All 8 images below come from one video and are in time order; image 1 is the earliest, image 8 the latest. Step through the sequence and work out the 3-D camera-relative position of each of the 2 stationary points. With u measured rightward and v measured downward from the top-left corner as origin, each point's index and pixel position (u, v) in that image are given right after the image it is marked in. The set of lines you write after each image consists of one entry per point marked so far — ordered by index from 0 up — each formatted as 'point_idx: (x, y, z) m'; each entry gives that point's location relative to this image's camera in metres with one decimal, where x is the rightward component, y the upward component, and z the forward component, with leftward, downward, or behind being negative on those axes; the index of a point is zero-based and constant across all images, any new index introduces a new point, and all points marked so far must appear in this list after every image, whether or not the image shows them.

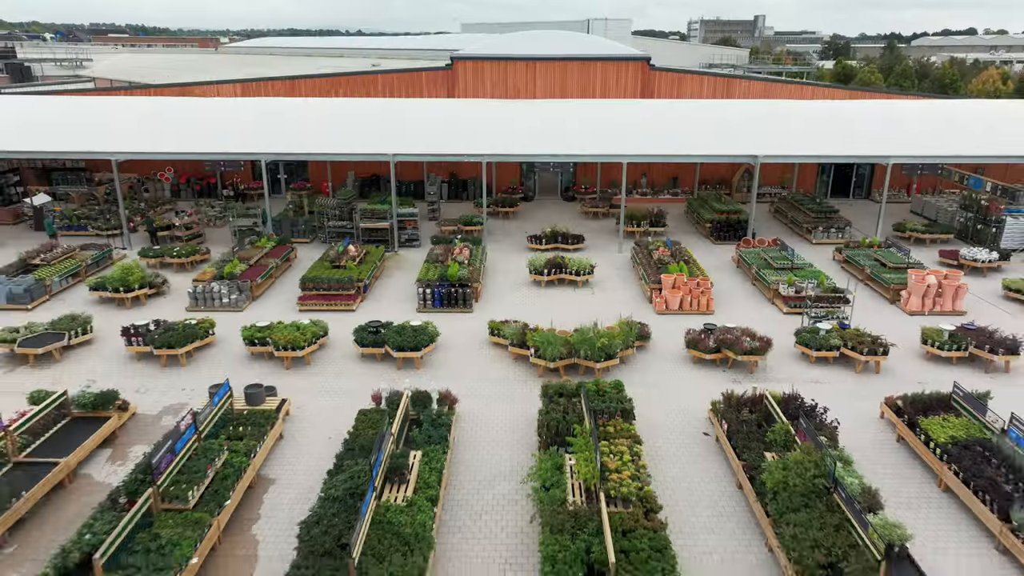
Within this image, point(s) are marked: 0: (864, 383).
0: (+5.5, -1.5, +13.2) m
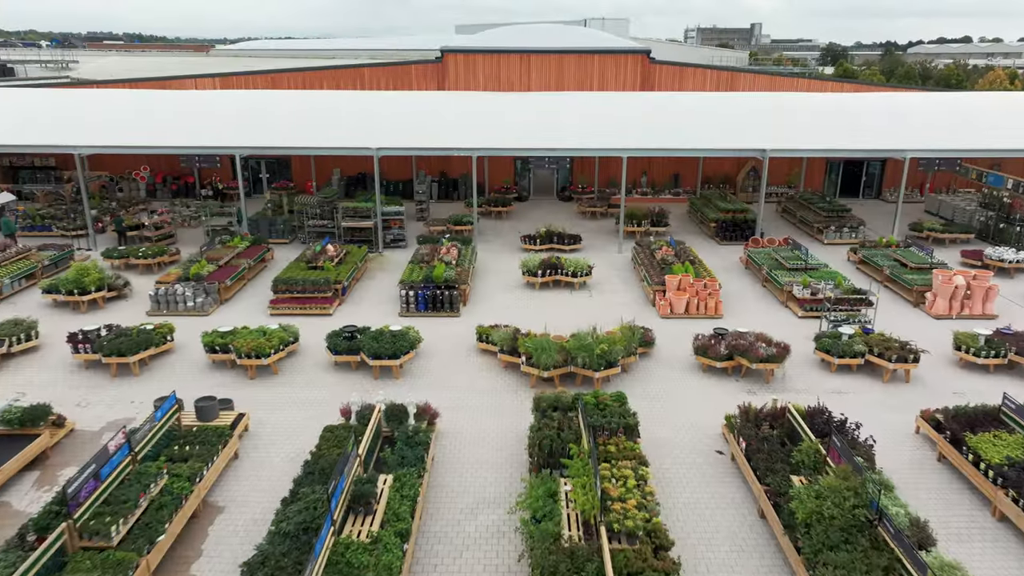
0: (+5.4, -1.5, +11.9) m
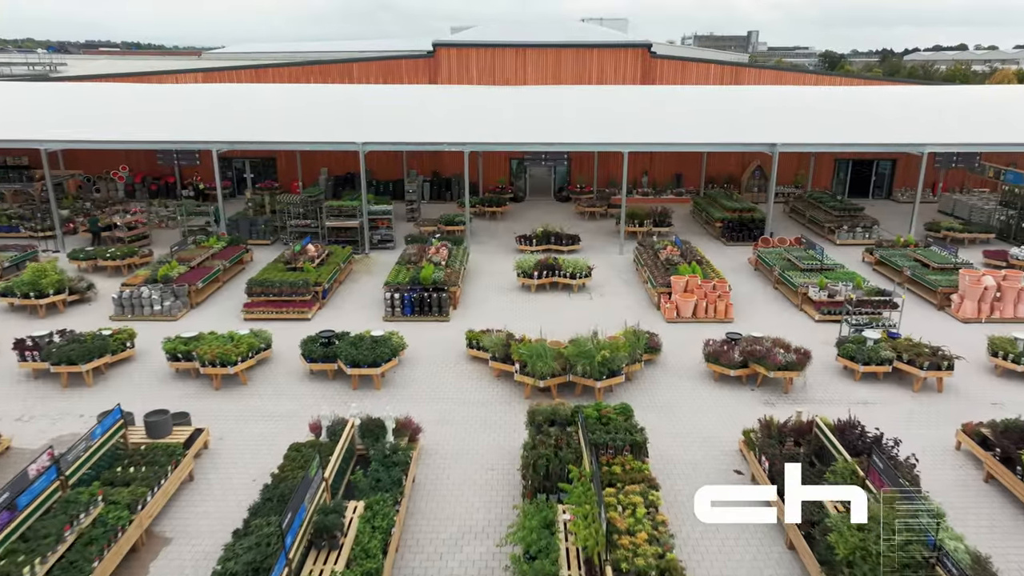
0: (+5.3, -1.5, +10.7) m
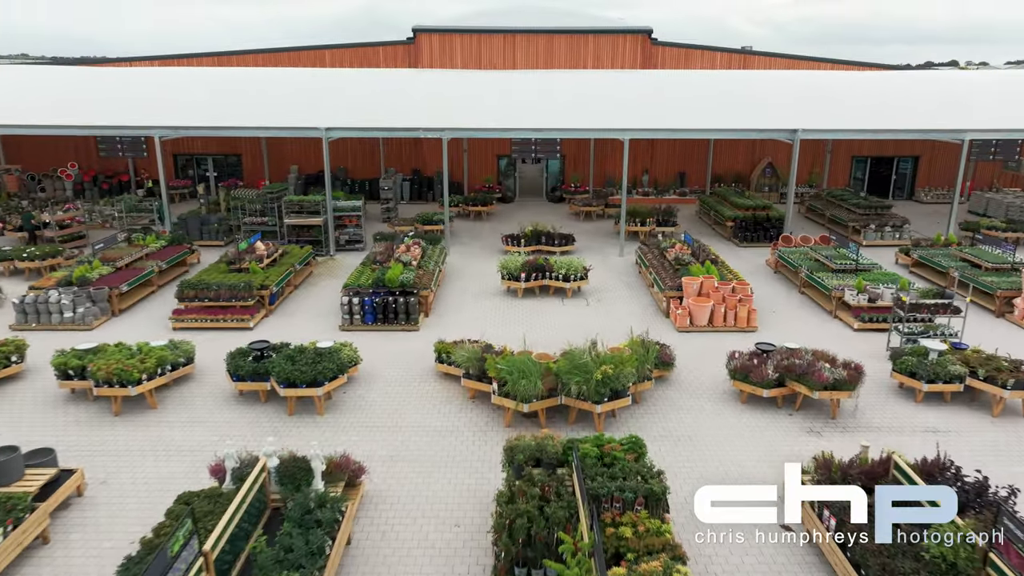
0: (+5.0, -1.5, +8.5) m
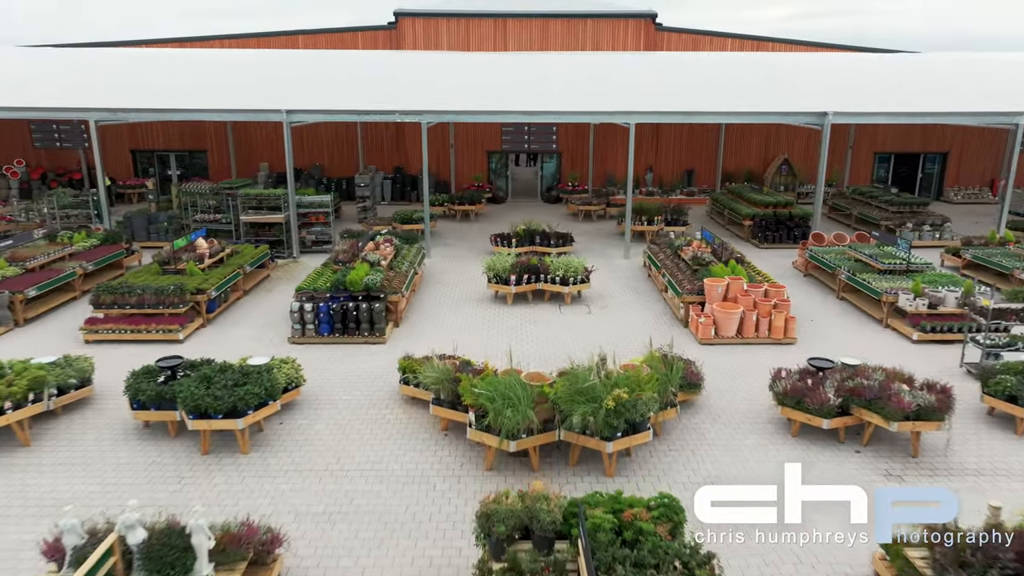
0: (+4.9, -1.4, +6.4) m
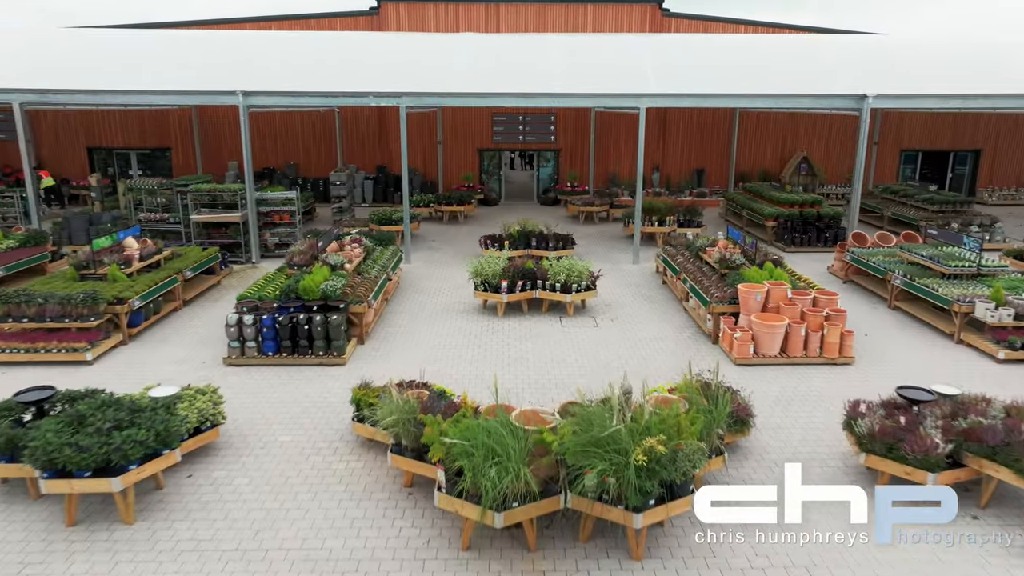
0: (+4.8, -1.4, +4.5) m
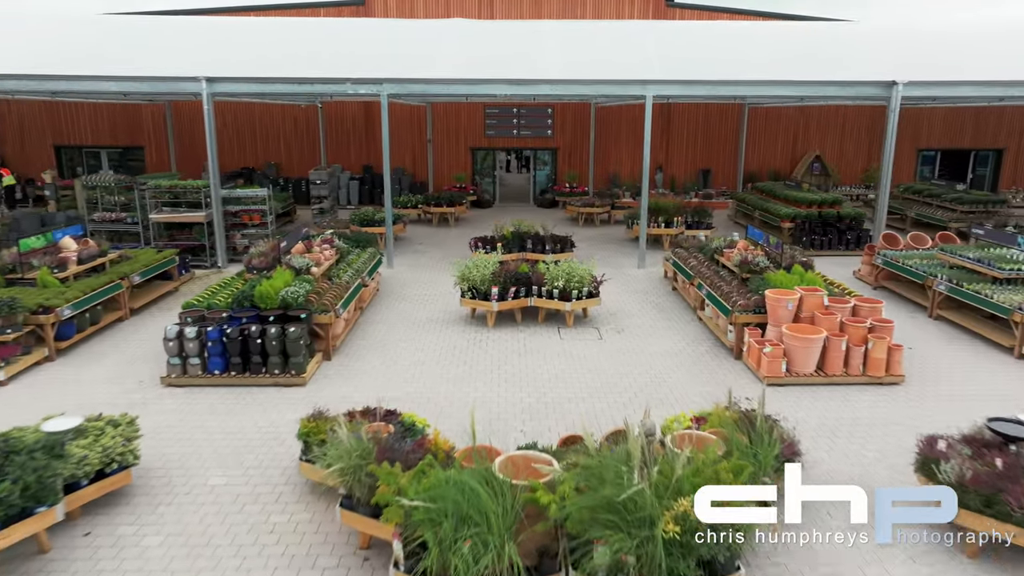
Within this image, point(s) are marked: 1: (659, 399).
0: (+4.8, -1.5, +3.3) m
1: (+1.1, -0.8, +6.3) m
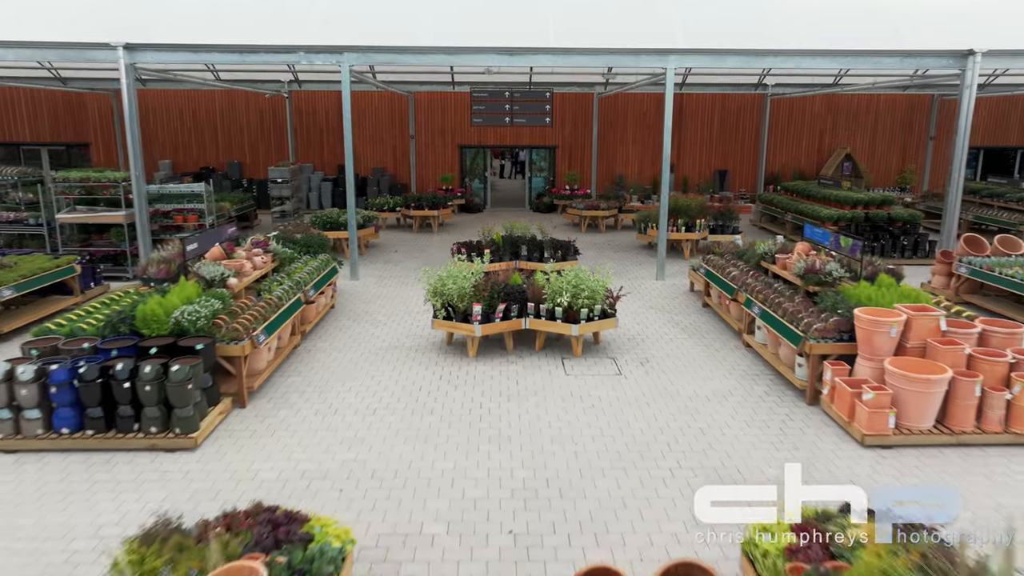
0: (+4.7, -1.5, +1.2) m
1: (+1.0, -0.9, +4.2) m
